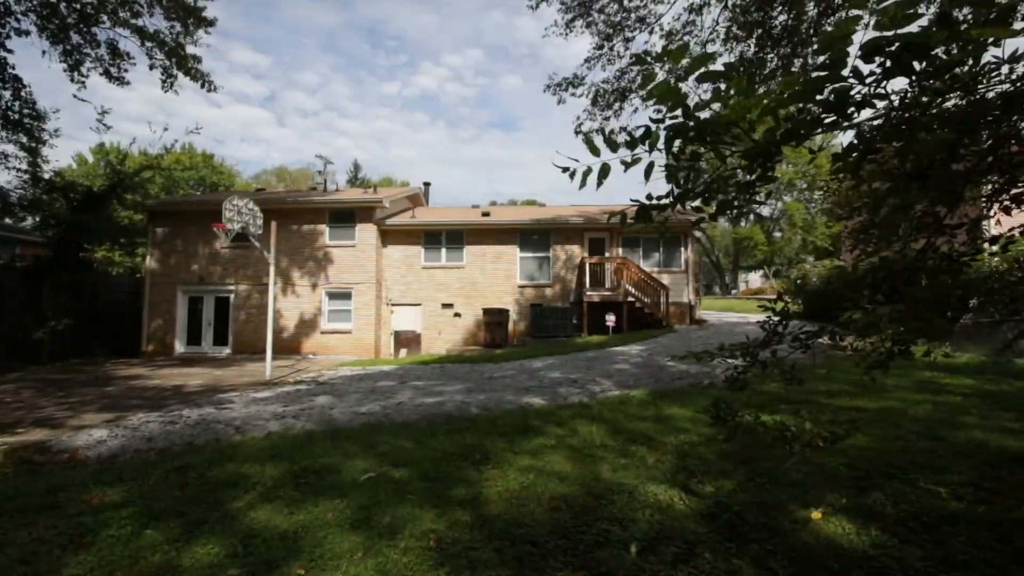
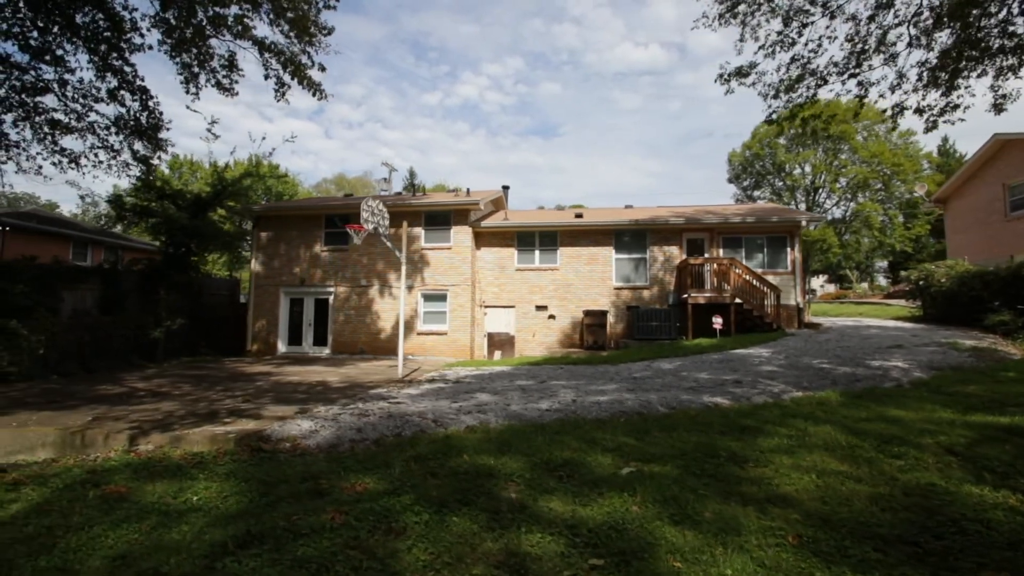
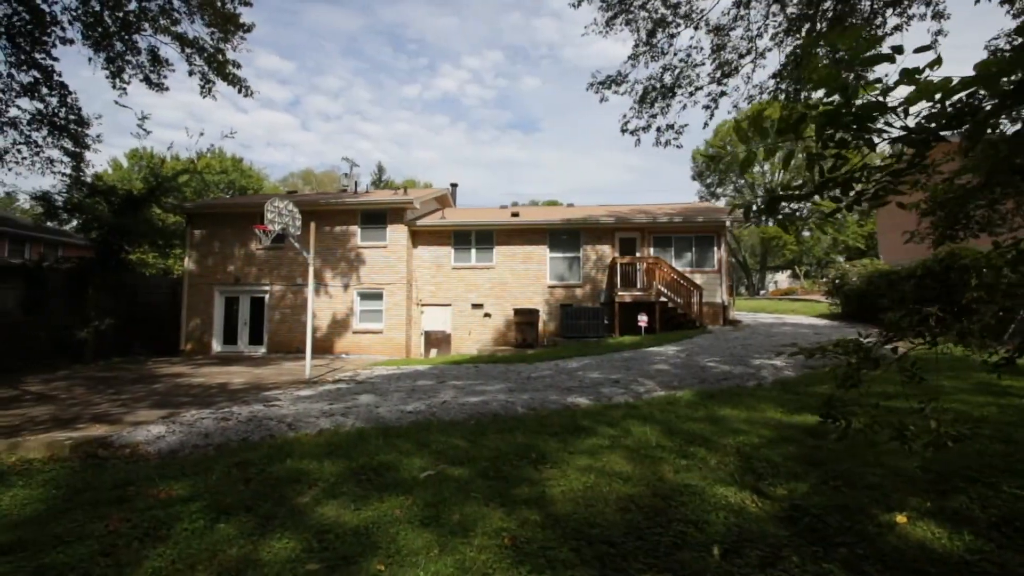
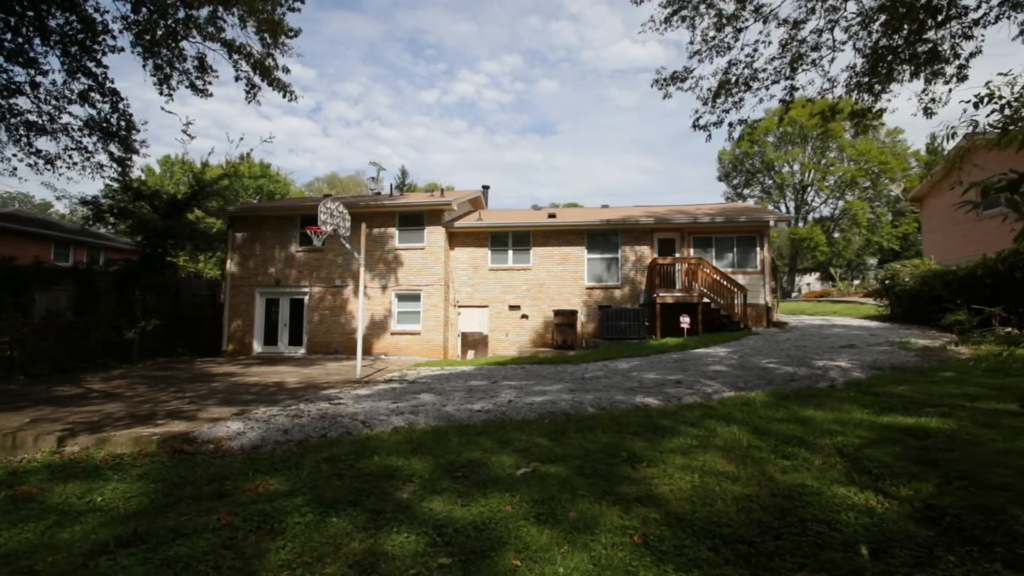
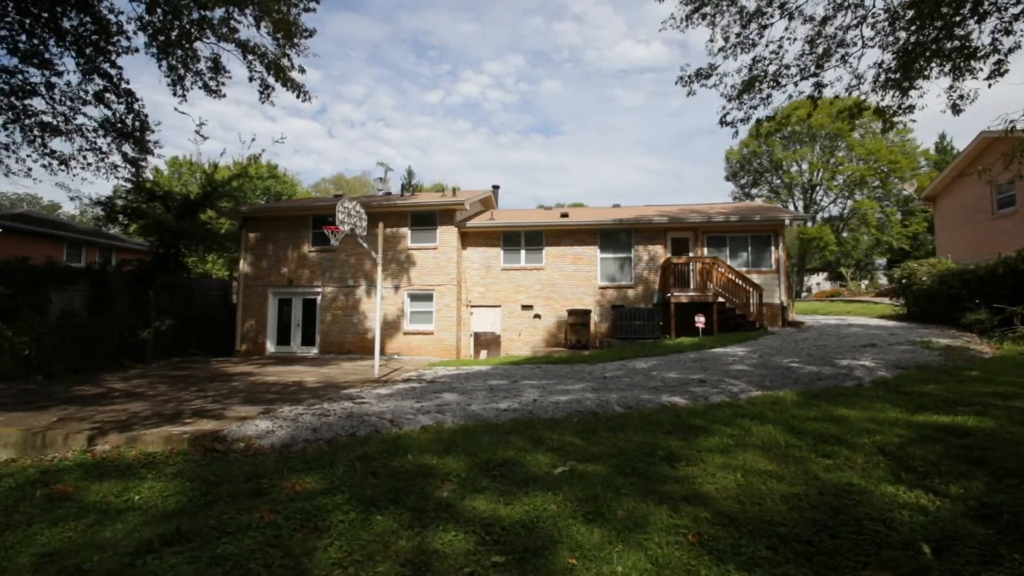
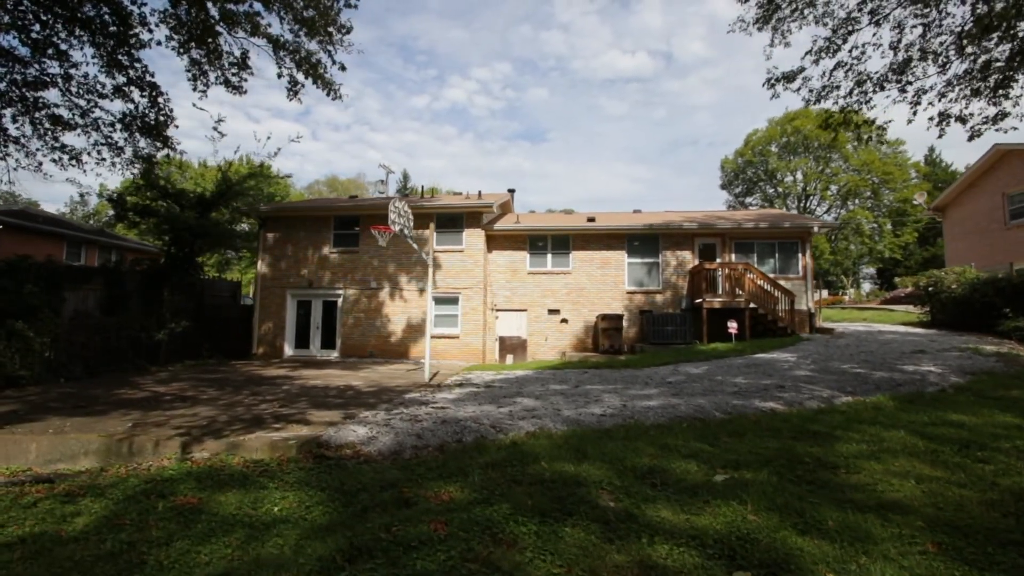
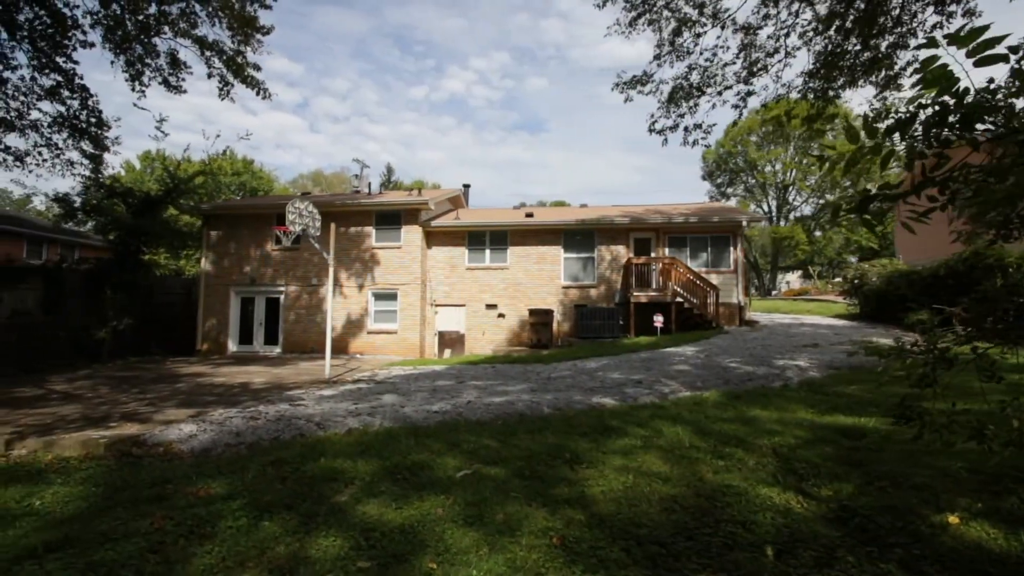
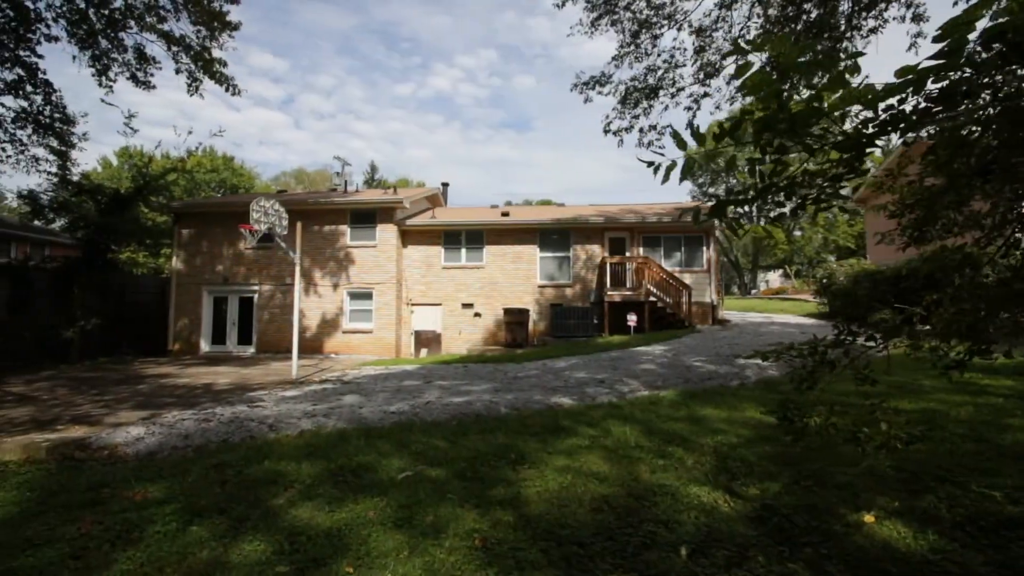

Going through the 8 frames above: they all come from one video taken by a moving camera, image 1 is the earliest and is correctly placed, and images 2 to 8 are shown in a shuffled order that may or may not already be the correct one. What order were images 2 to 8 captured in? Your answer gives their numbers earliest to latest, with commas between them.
8, 3, 7, 4, 5, 2, 6
